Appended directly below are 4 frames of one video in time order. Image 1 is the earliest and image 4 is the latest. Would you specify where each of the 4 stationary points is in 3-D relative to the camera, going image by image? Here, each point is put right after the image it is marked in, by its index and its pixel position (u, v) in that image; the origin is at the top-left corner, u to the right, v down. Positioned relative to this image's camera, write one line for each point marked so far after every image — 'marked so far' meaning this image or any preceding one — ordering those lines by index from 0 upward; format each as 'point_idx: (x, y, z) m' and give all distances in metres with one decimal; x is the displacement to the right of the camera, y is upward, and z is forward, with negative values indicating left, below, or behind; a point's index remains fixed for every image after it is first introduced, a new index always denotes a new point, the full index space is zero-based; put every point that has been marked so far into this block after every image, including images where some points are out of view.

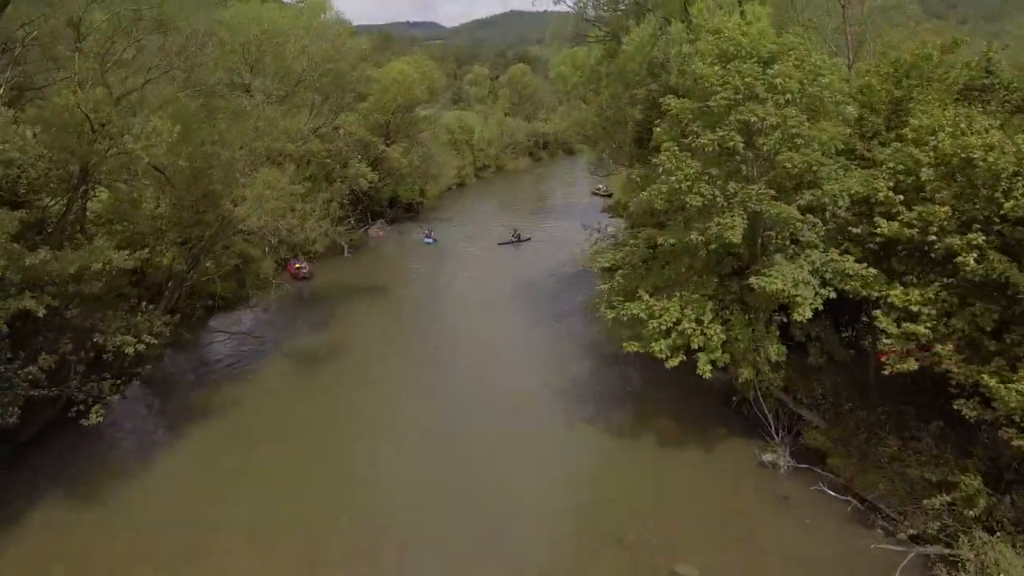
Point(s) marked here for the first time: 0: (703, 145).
0: (+1.9, +1.4, +10.3) m
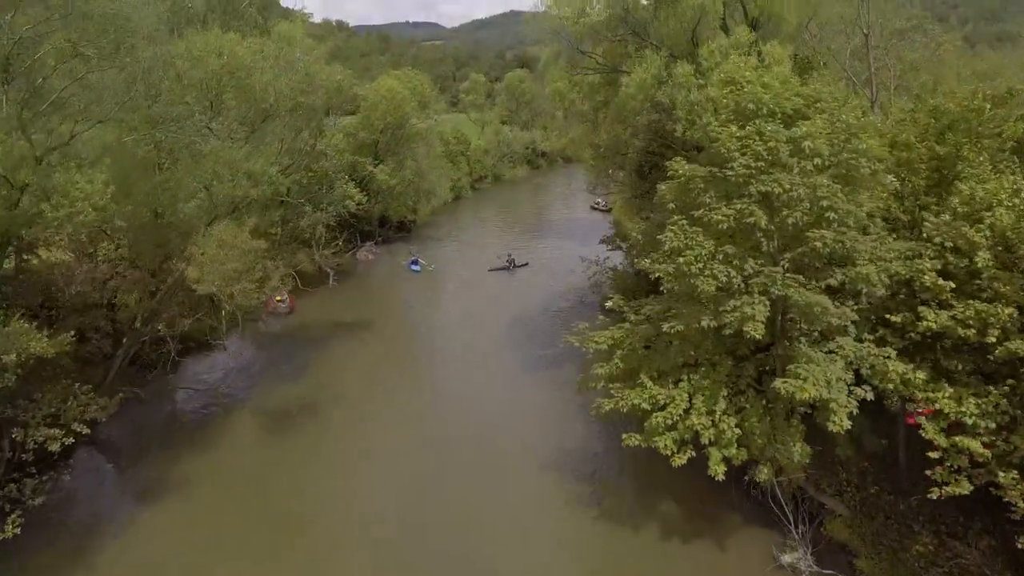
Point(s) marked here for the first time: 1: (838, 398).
0: (+1.7, +0.6, +8.8) m
1: (+2.7, -0.9, +8.8) m
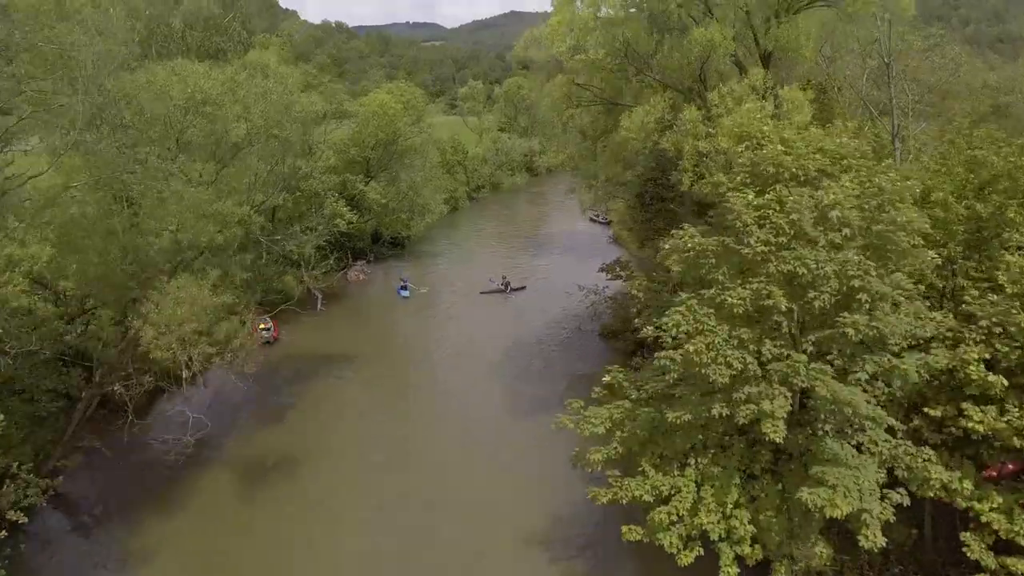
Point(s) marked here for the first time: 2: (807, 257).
0: (+1.6, -0.1, +7.6) m
1: (+2.6, -1.6, +7.6) m
2: (+2.1, +0.2, +7.4) m
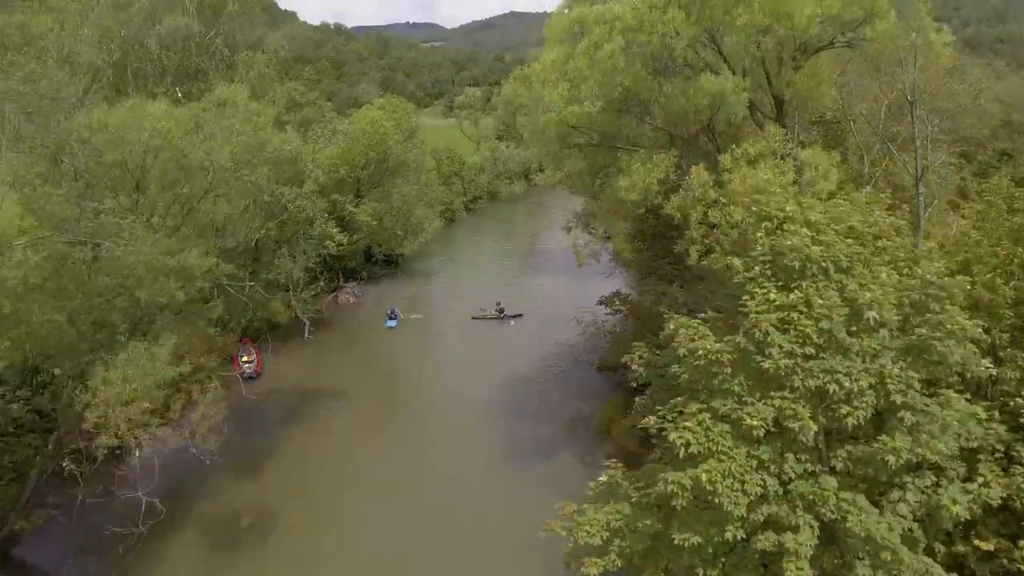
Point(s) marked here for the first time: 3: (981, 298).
0: (+1.5, -0.8, +6.5) m
1: (+2.5, -2.3, +6.5) m
2: (+1.9, -0.5, +6.2) m
3: (+3.6, -0.1, +8.1) m
